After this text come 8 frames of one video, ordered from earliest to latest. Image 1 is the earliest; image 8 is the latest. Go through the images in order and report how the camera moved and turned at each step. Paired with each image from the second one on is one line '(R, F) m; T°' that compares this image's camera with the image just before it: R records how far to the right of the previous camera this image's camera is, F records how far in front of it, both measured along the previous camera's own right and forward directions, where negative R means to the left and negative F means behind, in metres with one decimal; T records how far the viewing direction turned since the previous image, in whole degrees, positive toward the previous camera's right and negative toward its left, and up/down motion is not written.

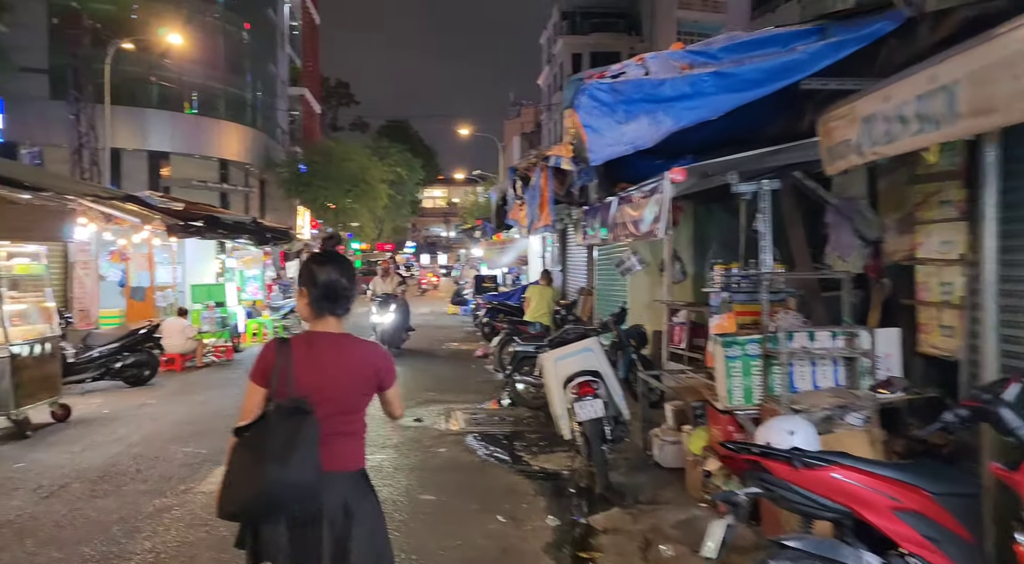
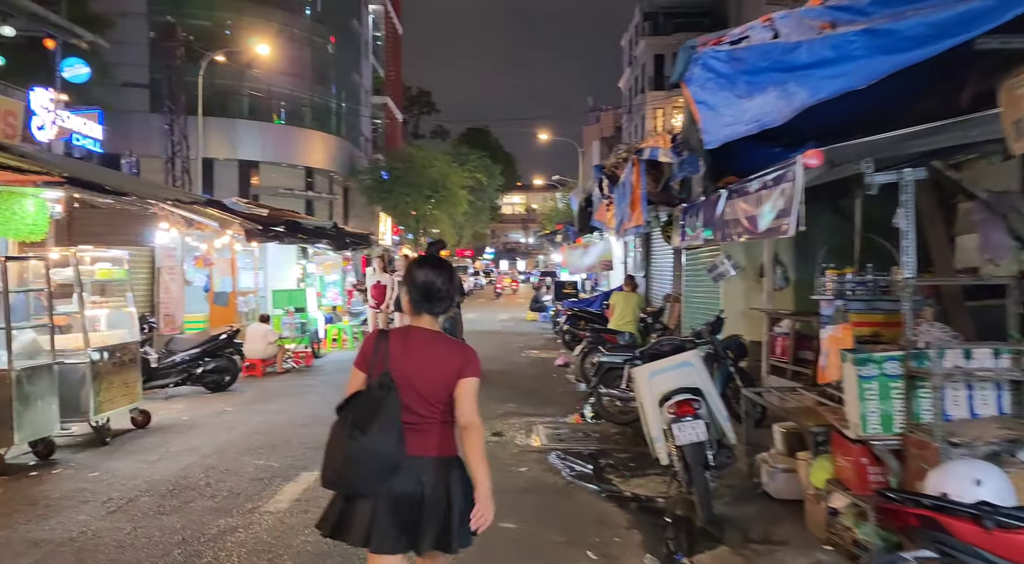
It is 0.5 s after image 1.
(-0.1, +0.5) m; -6°
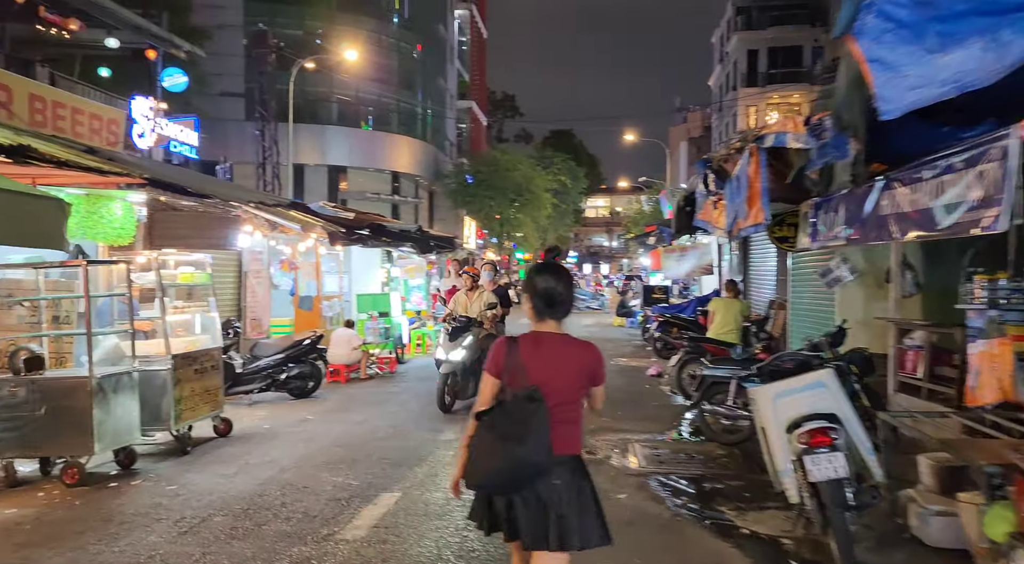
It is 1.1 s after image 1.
(-0.1, +0.6) m; -6°
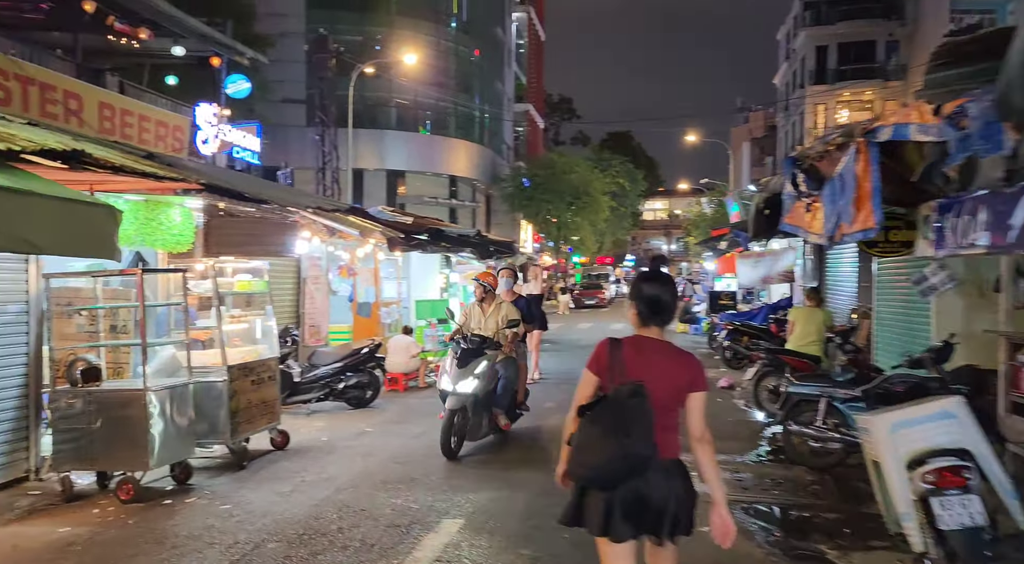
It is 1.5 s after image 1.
(-0.1, +0.5) m; -4°
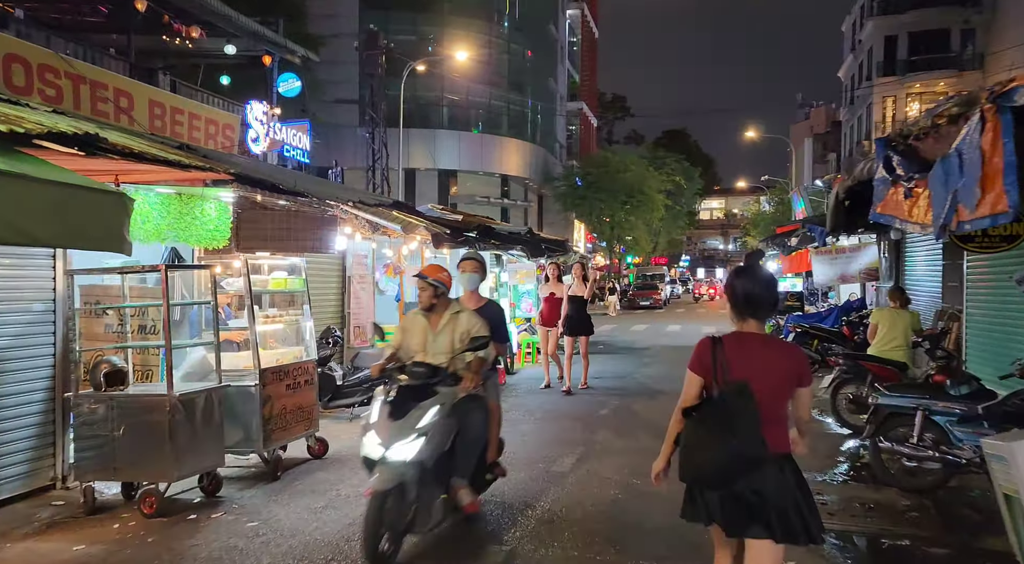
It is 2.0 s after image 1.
(0.0, +0.7) m; -4°
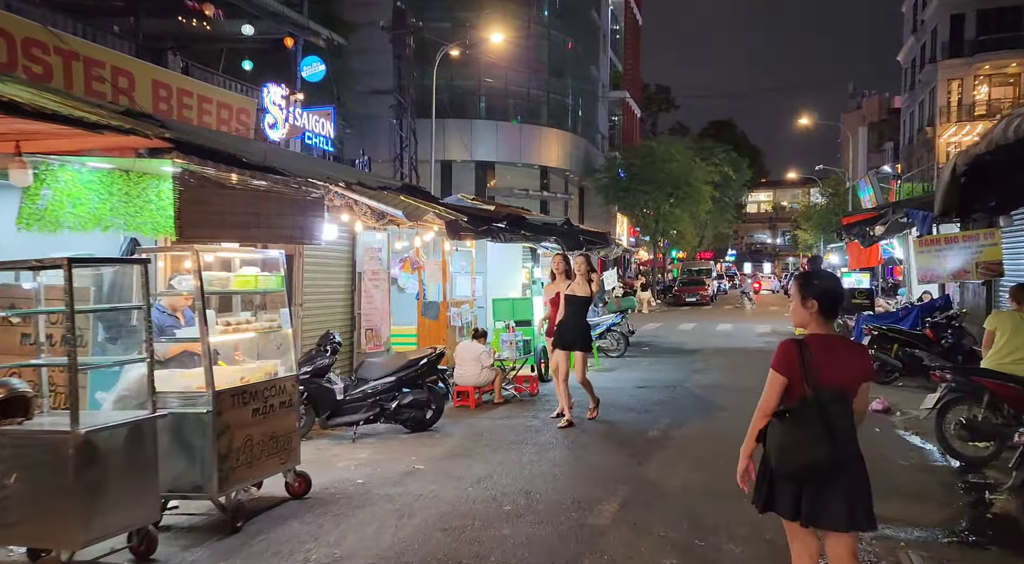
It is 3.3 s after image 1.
(+0.1, +1.6) m; -3°
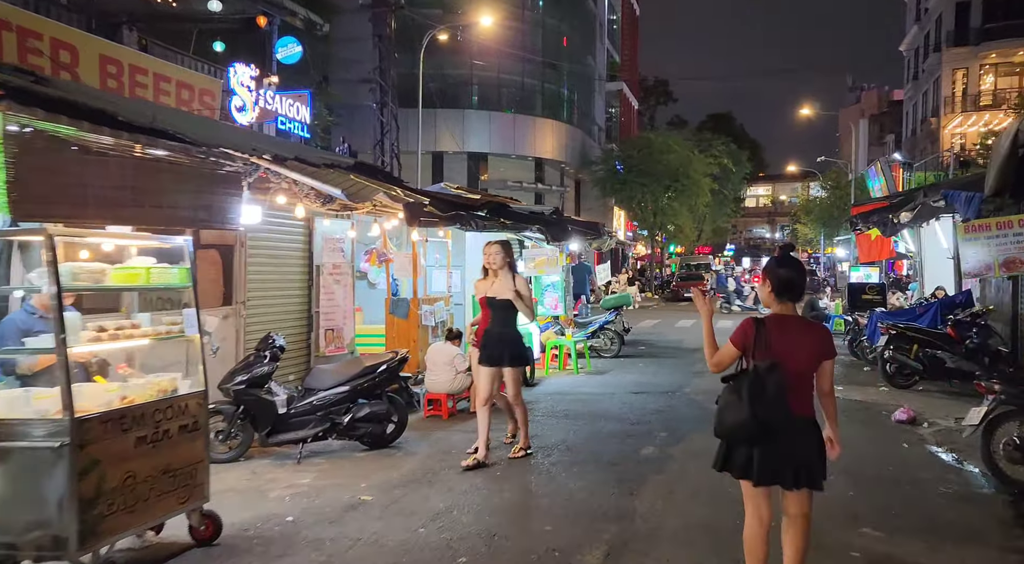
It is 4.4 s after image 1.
(+0.3, +1.3) m; 0°
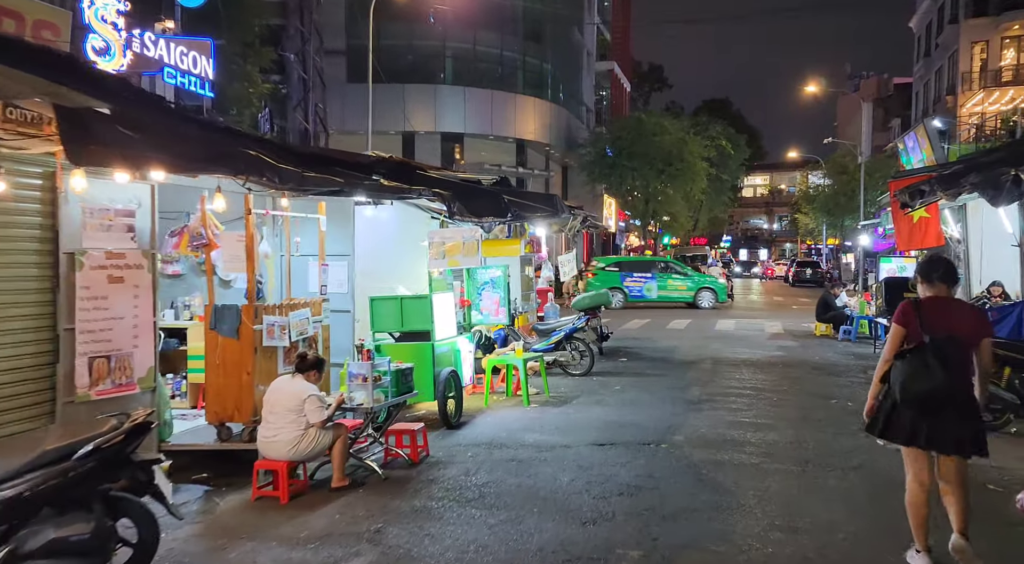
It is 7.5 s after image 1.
(+0.9, +3.9) m; 0°
